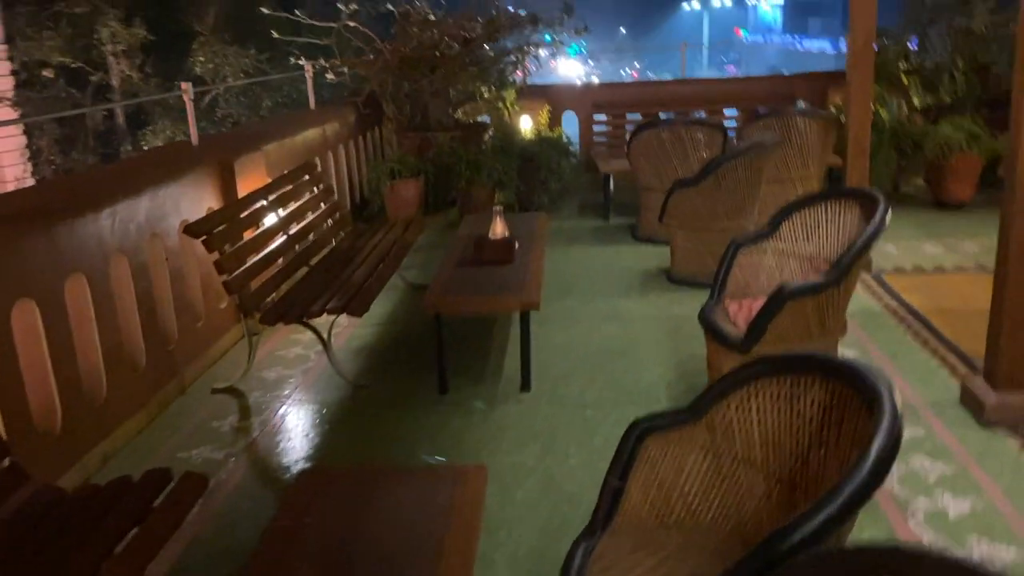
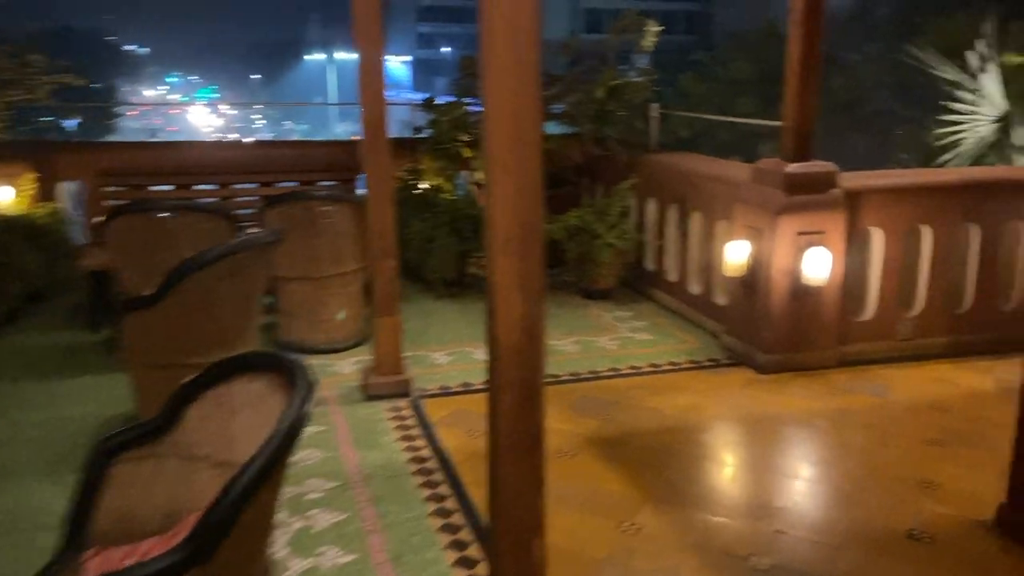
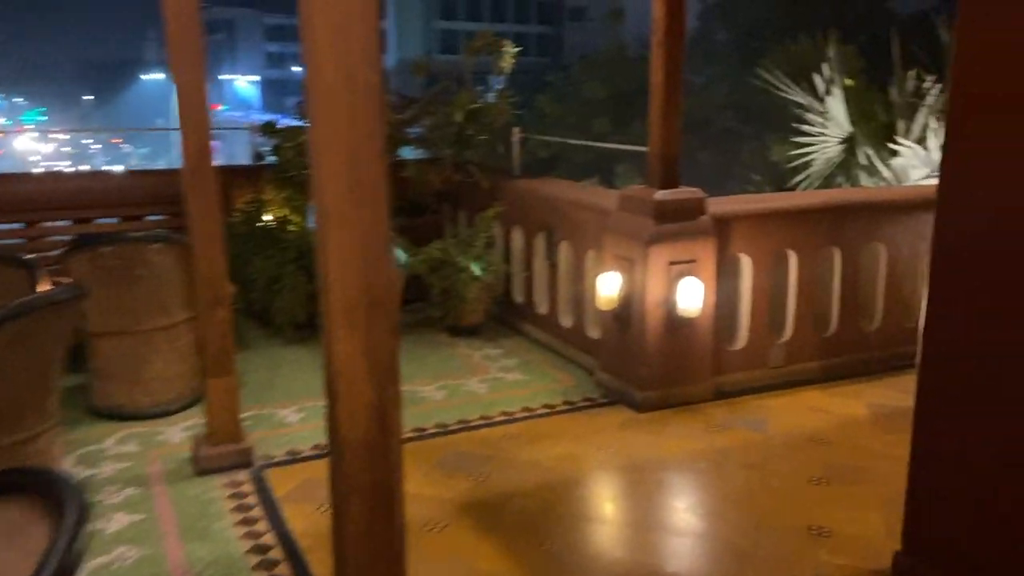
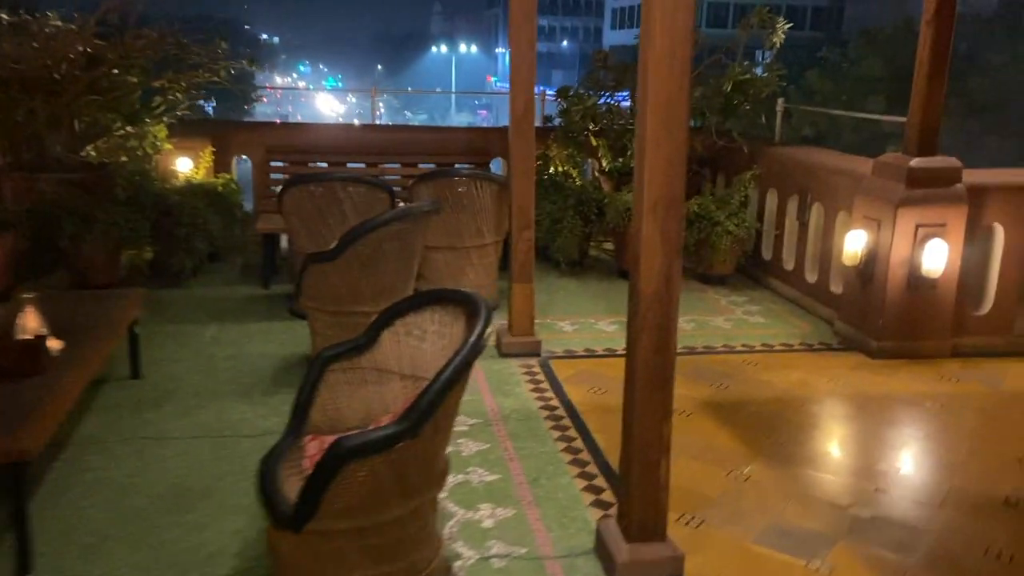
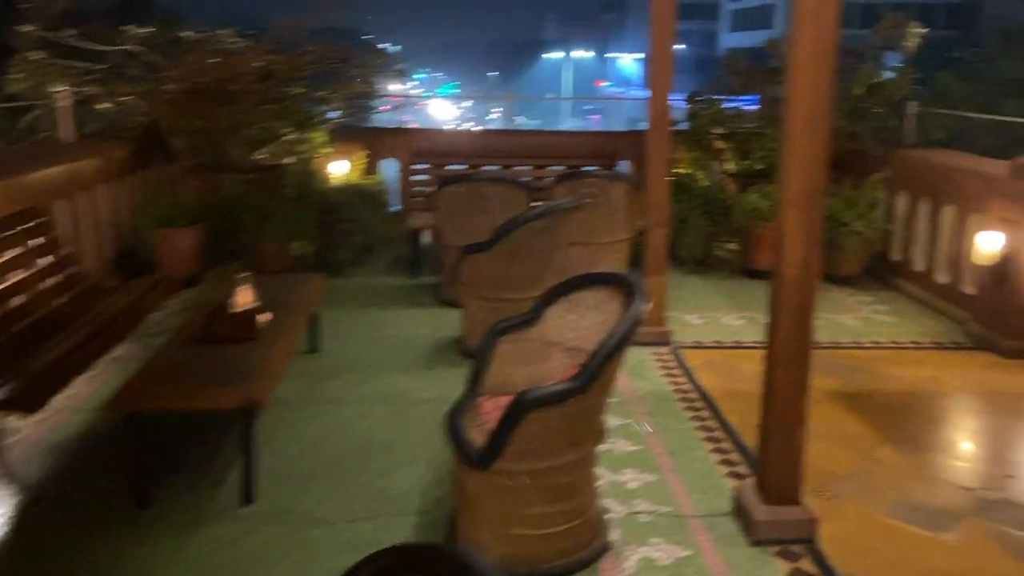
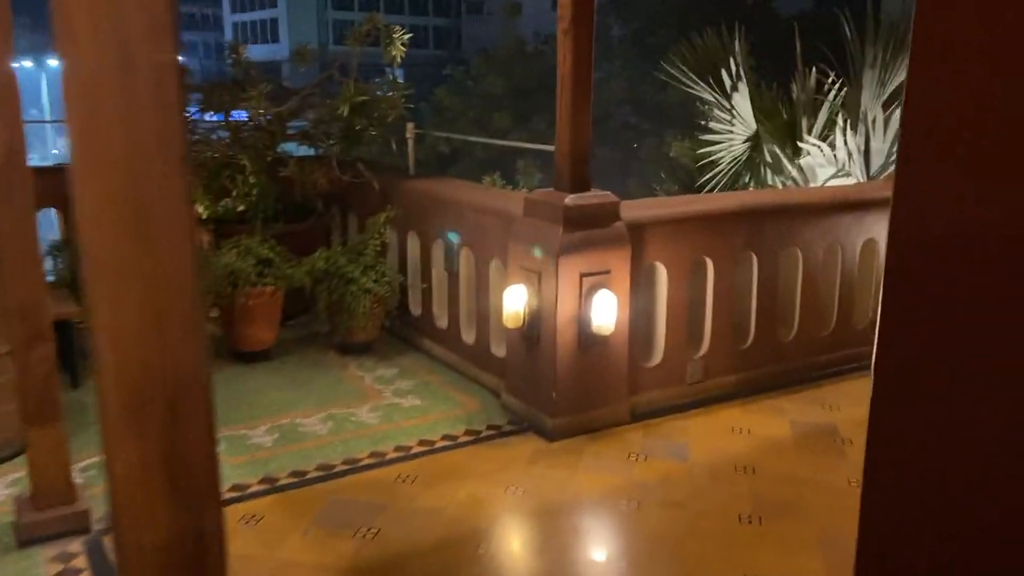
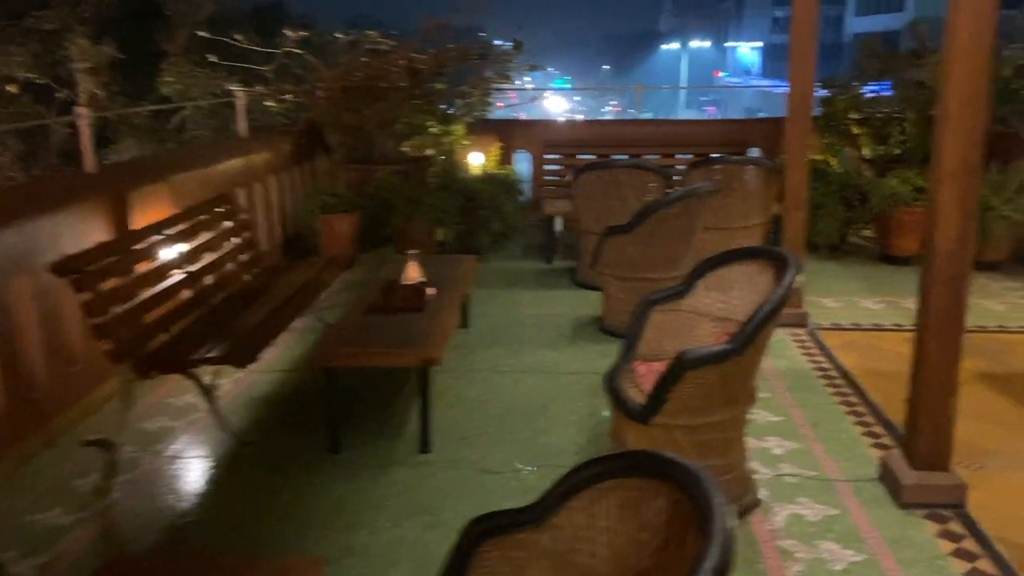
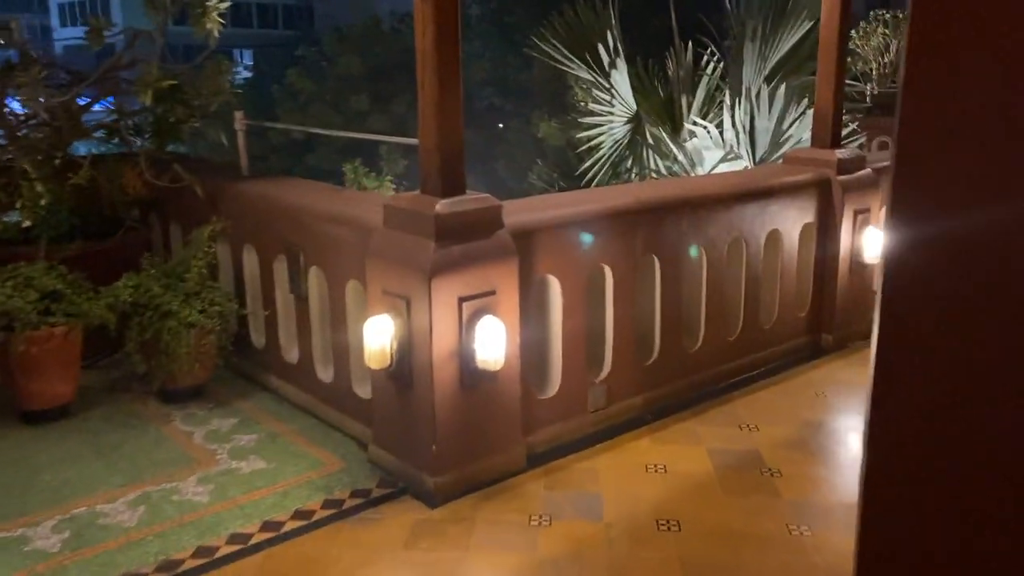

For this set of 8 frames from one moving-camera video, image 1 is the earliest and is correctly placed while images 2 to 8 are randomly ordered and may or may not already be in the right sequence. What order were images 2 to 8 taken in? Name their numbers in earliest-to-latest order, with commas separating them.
7, 5, 4, 2, 3, 6, 8
